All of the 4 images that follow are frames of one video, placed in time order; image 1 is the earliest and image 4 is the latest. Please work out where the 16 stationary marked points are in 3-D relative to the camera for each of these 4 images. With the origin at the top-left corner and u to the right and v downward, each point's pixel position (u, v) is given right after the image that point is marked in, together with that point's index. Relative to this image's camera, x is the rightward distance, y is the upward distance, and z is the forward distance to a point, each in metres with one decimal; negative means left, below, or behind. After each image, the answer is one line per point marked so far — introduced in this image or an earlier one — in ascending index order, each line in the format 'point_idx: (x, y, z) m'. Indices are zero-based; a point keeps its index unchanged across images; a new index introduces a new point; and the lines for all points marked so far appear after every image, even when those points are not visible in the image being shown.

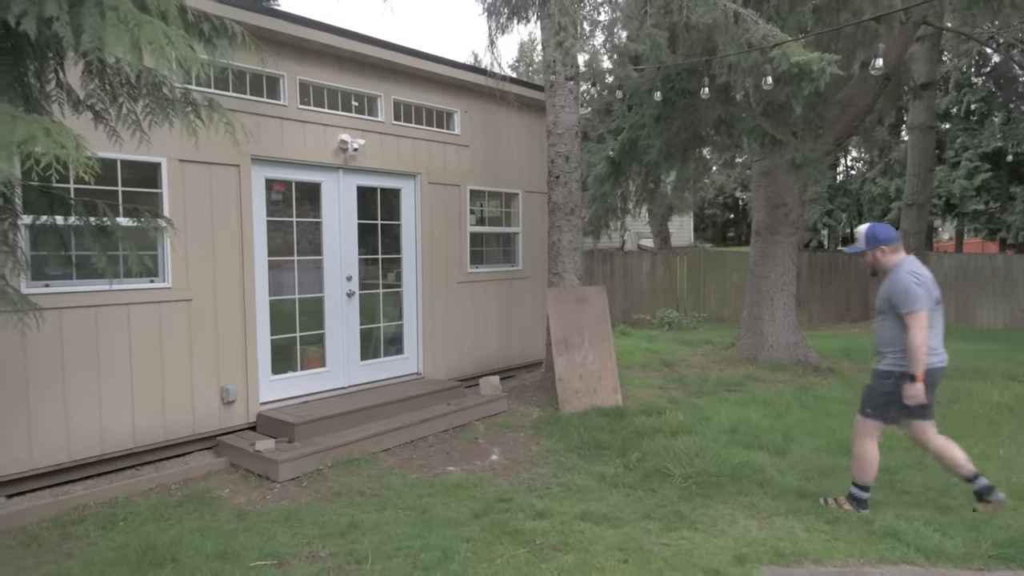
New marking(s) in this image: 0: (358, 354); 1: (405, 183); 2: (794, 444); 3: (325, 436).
0: (-1.5, -0.6, +6.7) m
1: (-1.1, +1.1, +7.1) m
2: (+2.3, -1.3, +5.6) m
3: (-1.5, -1.2, +5.6) m
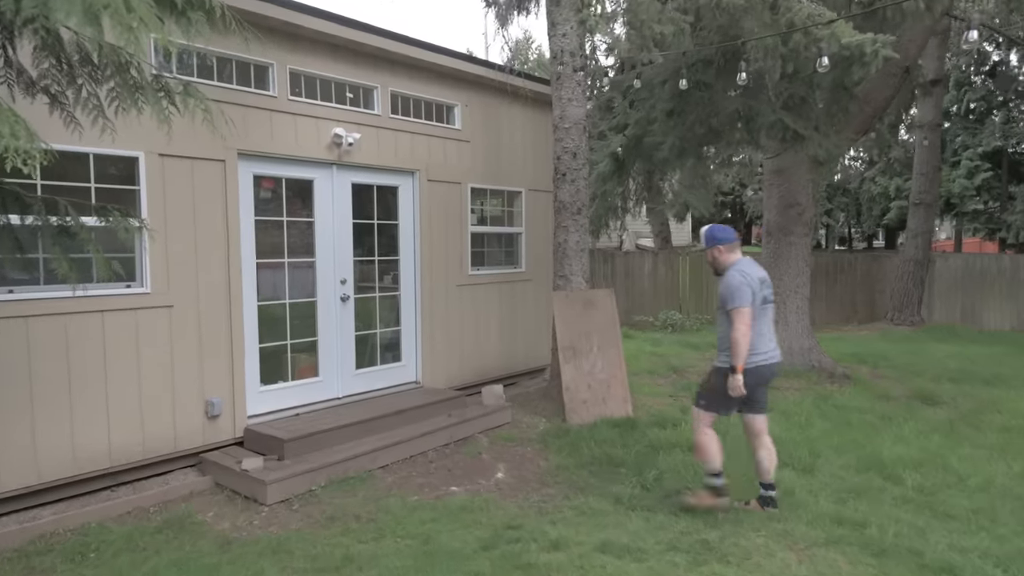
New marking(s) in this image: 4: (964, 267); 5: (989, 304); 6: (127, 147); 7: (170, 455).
0: (-1.4, -0.7, +6.3) m
1: (-1.1, +1.0, +6.7) m
2: (+2.3, -1.3, +5.3) m
3: (-1.5, -1.2, +5.2) m
4: (+10.0, +0.5, +15.4) m
5: (+10.4, -0.3, +15.2) m
6: (-2.6, +1.0, +4.7) m
7: (-2.5, -1.2, +5.1) m
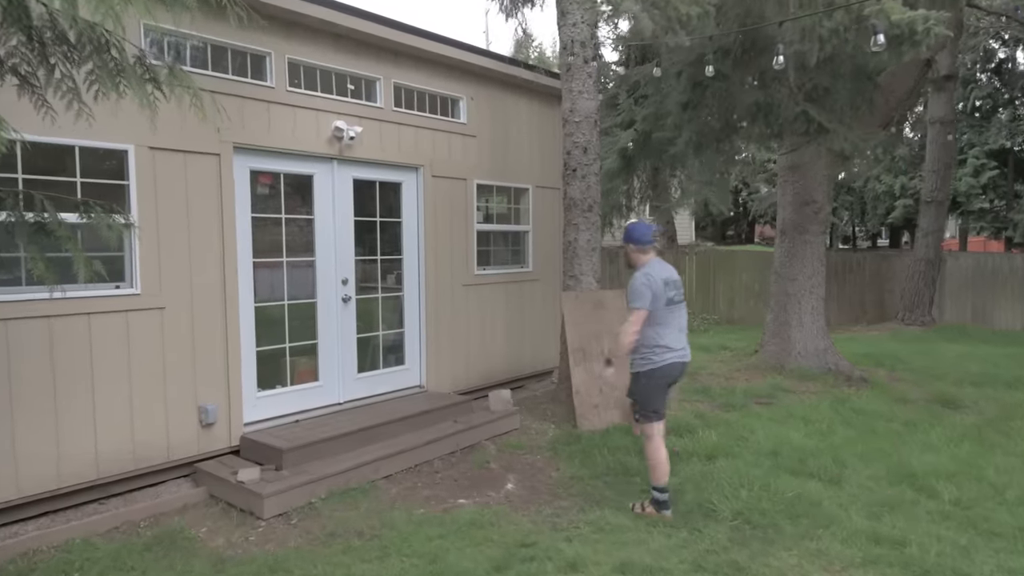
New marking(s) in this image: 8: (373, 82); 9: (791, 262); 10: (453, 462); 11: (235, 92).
0: (-1.4, -0.7, +6.0) m
1: (-1.0, +1.0, +6.5) m
2: (+2.4, -1.3, +5.0) m
3: (-1.4, -1.2, +4.9) m
4: (+10.1, +0.5, +15.1) m
5: (+10.5, -0.3, +14.9) m
6: (-2.5, +0.9, +4.5) m
7: (-2.4, -1.2, +4.8) m
8: (-1.2, +1.8, +6.2) m
9: (+3.4, +0.3, +8.5) m
10: (-0.5, -1.4, +5.5) m
11: (-2.0, +1.4, +5.1) m
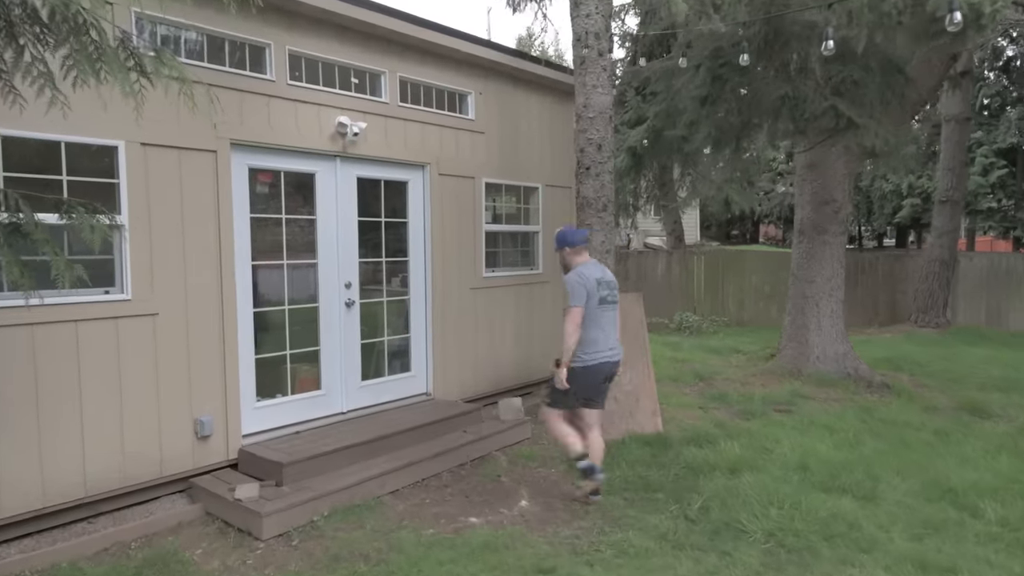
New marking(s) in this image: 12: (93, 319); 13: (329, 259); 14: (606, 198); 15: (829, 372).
0: (-1.3, -0.7, +5.7) m
1: (-0.9, +1.0, +6.2) m
2: (+2.5, -1.3, +4.7) m
3: (-1.3, -1.3, +4.7) m
4: (+10.2, +0.5, +14.8) m
5: (+10.6, -0.4, +14.6) m
6: (-2.4, +0.9, +4.2) m
7: (-2.3, -1.2, +4.5) m
8: (-1.1, +1.8, +5.9) m
9: (+3.5, +0.3, +8.3) m
10: (-0.4, -1.4, +5.2) m
11: (-1.9, +1.4, +4.8) m
12: (-2.5, -0.2, +4.2) m
13: (-1.4, +0.2, +5.5) m
14: (+0.9, +0.8, +6.3) m
15: (+3.7, -1.0, +8.1) m
